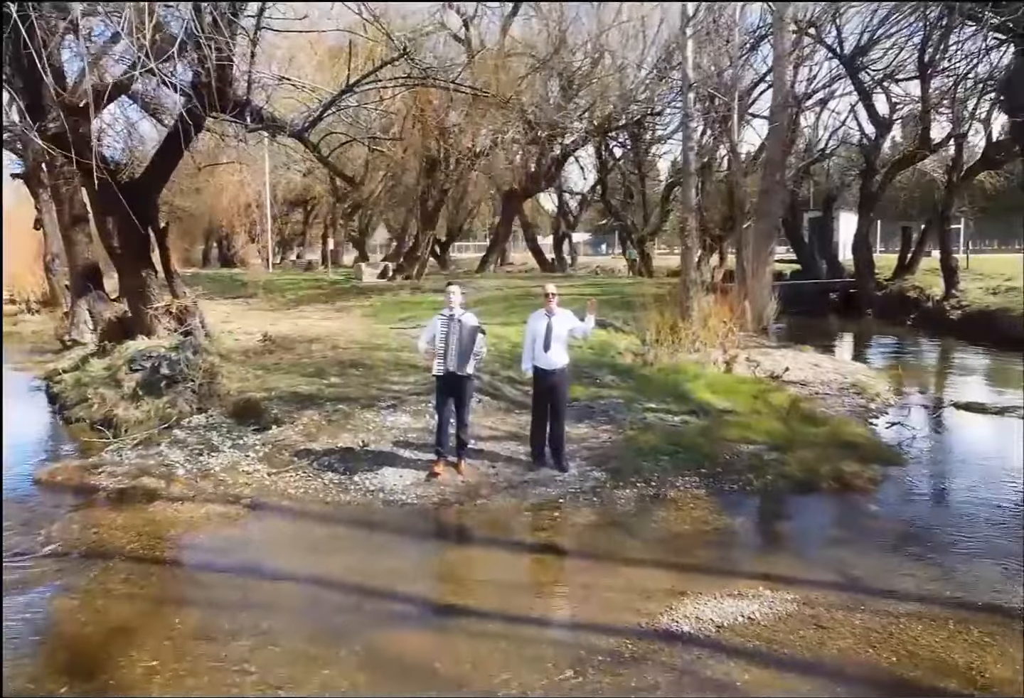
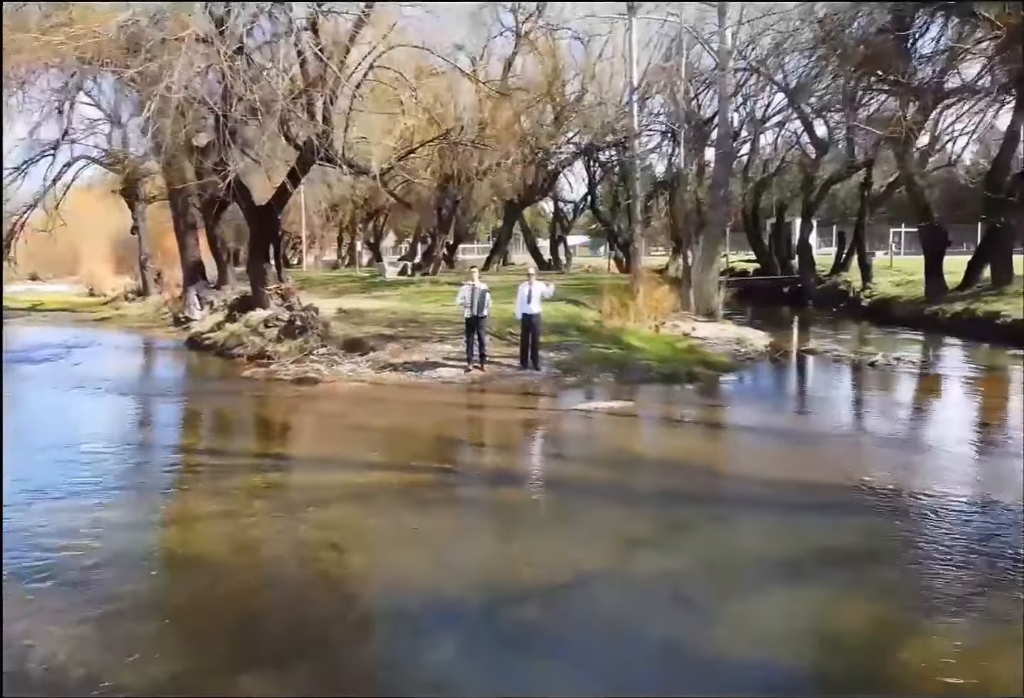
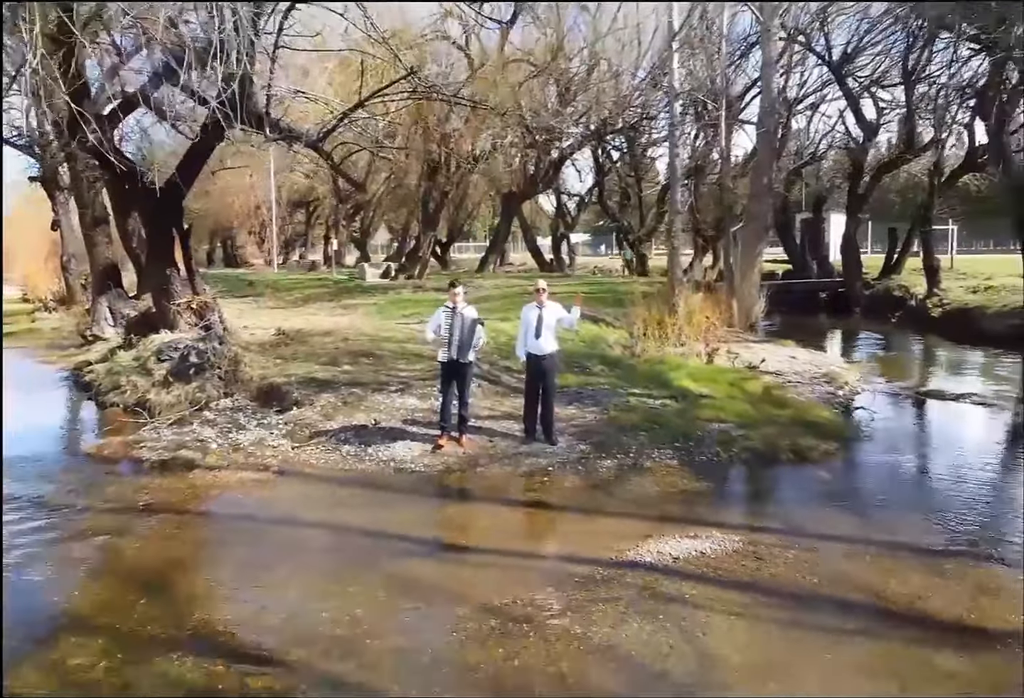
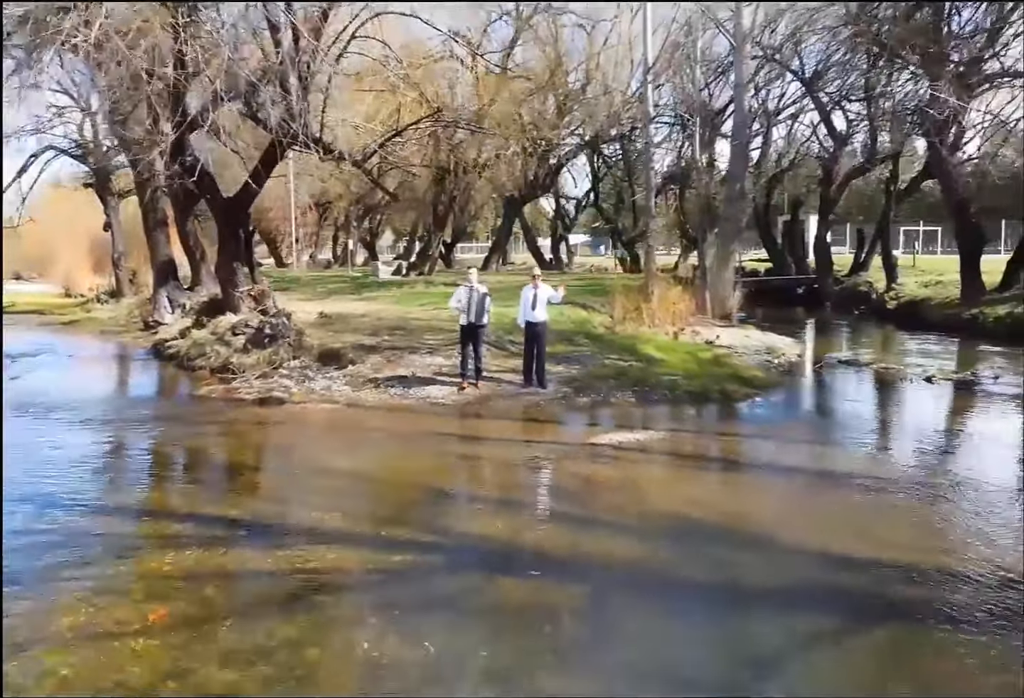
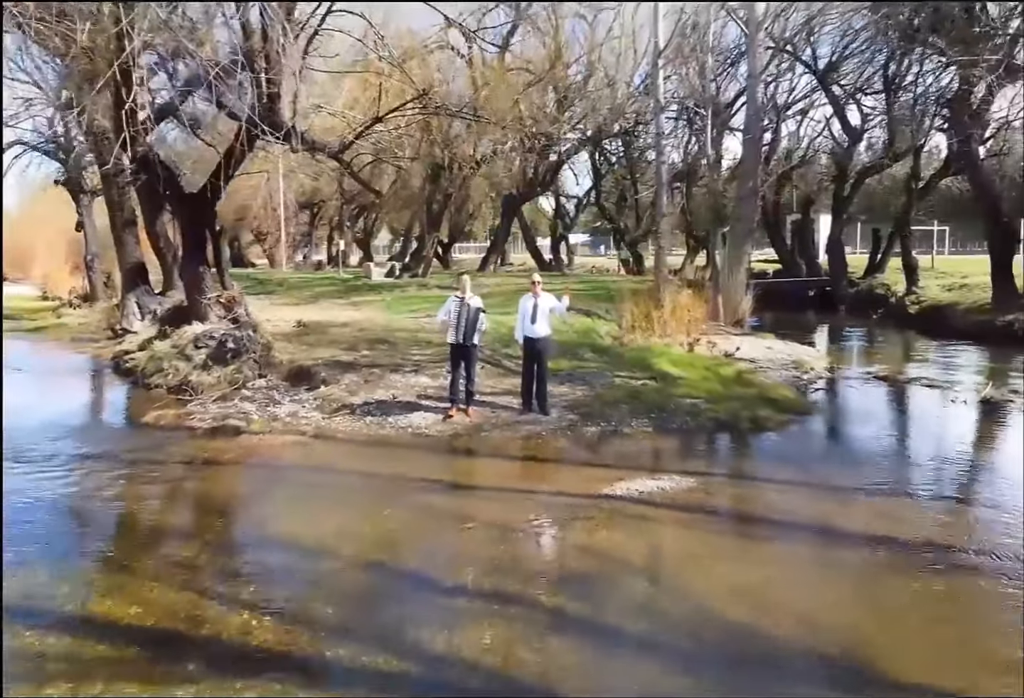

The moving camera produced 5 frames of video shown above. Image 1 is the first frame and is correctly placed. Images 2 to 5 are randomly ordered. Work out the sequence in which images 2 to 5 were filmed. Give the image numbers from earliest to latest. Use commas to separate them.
3, 5, 4, 2
